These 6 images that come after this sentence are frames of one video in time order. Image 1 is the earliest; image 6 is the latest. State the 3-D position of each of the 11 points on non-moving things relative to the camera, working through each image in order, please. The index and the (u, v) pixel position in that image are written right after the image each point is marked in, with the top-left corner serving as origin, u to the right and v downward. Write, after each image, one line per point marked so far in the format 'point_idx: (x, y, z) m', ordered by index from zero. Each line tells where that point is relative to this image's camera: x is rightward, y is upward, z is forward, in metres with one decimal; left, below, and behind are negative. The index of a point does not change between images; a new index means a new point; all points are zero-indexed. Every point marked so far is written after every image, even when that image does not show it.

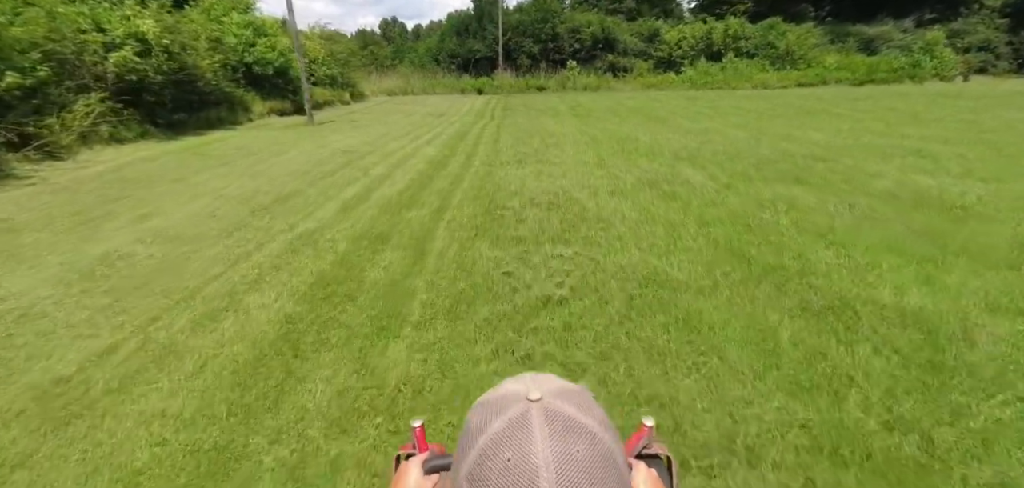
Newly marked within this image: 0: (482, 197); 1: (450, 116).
0: (-0.4, +0.6, +6.5) m
1: (-2.3, +4.7, +19.2) m
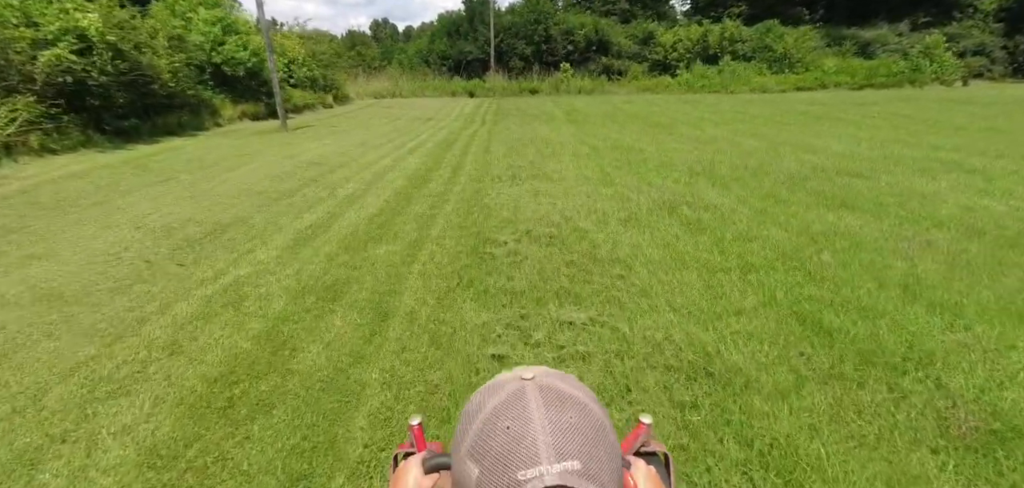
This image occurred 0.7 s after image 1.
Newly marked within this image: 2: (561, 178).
0: (-0.5, +0.2, +5.3) m
1: (-2.6, +4.3, +18.0) m
2: (+0.7, +1.0, +7.6) m
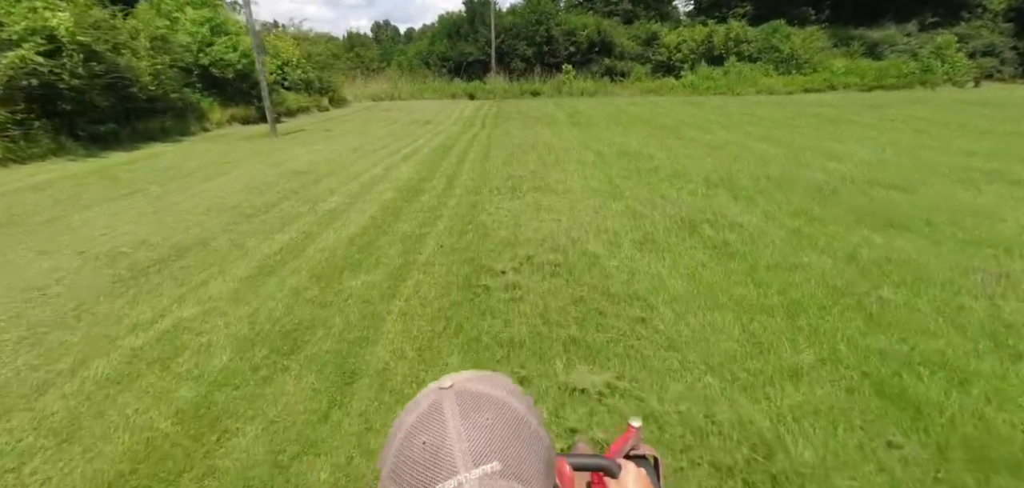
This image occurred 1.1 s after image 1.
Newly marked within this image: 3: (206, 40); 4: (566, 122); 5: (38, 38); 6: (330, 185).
0: (-0.5, -0.1, +4.6) m
1: (-2.5, +4.0, +17.3) m
2: (+0.7, +0.7, +6.9) m
3: (-8.5, +5.7, +14.4) m
4: (+1.7, +3.9, +16.8) m
5: (-8.3, +3.6, +9.1) m
6: (-2.5, +0.8, +7.3) m
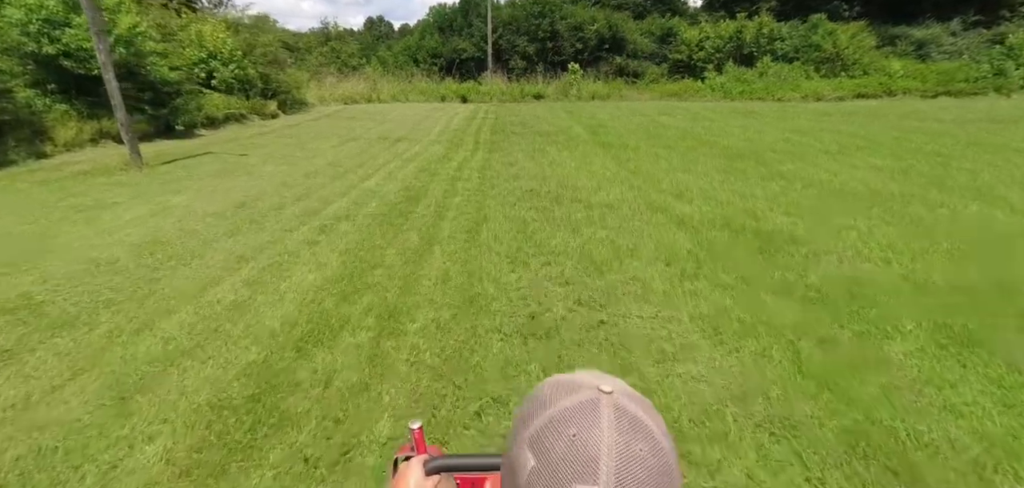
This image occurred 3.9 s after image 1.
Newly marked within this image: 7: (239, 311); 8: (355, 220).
0: (-0.3, -1.6, -0.1) m
1: (-2.4, +2.5, +12.6) m
2: (+0.9, -0.8, +2.2) m
3: (-8.4, +4.2, +9.6) m
4: (+1.8, +2.4, +12.1) m
5: (-8.1, +2.1, +4.3) m
6: (-2.4, -0.7, +2.6) m
7: (-1.8, -0.5, +3.3) m
8: (-1.7, +0.3, +5.7) m
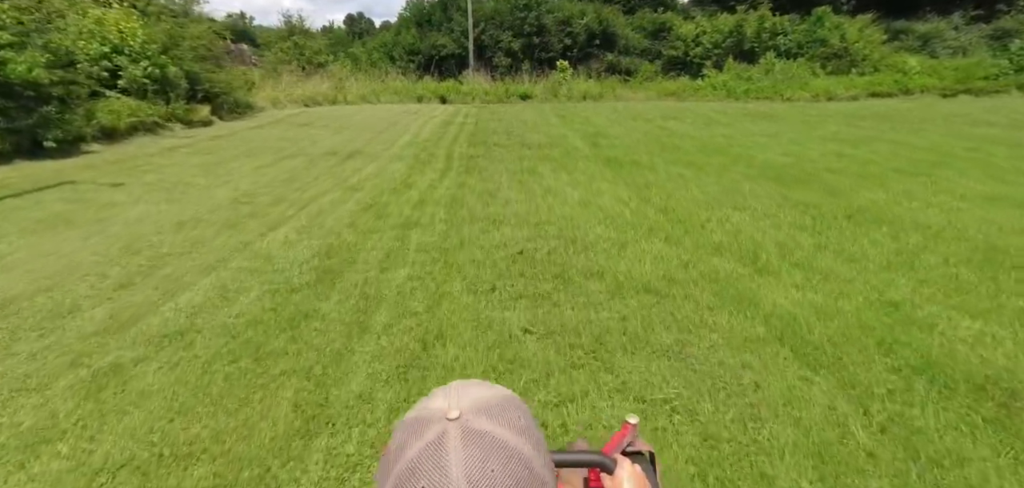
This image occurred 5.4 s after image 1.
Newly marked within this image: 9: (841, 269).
0: (-0.3, -2.4, -2.7) m
1: (-2.8, +1.6, +9.9) m
2: (+0.8, -1.6, -0.4) m
3: (-8.7, +3.3, +6.8) m
4: (+1.5, +1.6, +9.5) m
5: (-8.3, +1.2, +1.4) m
6: (-2.5, -1.6, -0.1) m
7: (-1.9, -1.3, +0.7) m
8: (-1.9, -0.6, +3.0) m
9: (+2.6, -0.2, +4.0) m
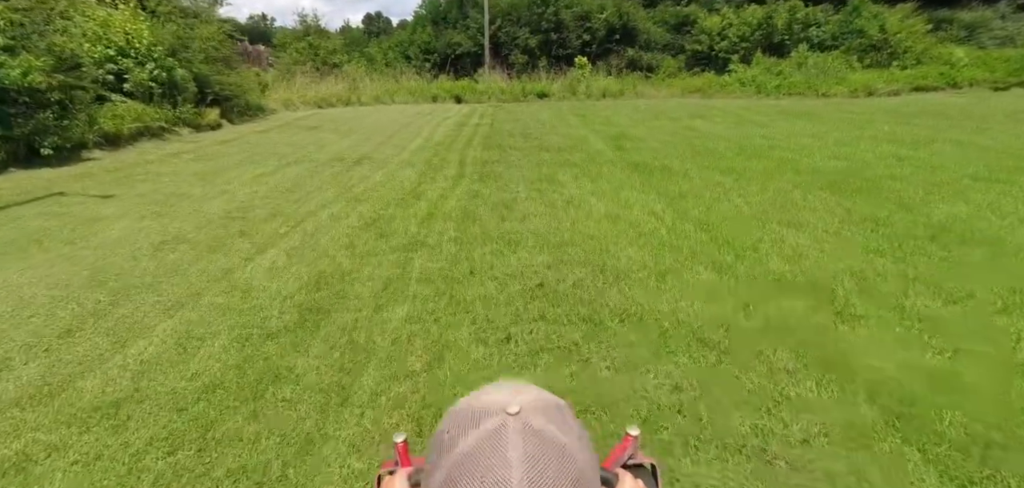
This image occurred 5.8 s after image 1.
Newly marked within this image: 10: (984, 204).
0: (-0.4, -2.7, -3.5) m
1: (-2.5, +1.4, +9.2) m
2: (+0.8, -1.9, -1.2) m
3: (-8.4, +3.0, +6.3) m
4: (+1.8, +1.4, +8.7) m
5: (-8.2, +0.9, +1.0) m
6: (-2.5, -1.8, -0.8) m
7: (-1.8, -1.6, 0.0) m
8: (-1.8, -0.8, +2.3) m
9: (+2.7, -0.5, +3.2) m
10: (+5.2, +0.4, +5.5) m
